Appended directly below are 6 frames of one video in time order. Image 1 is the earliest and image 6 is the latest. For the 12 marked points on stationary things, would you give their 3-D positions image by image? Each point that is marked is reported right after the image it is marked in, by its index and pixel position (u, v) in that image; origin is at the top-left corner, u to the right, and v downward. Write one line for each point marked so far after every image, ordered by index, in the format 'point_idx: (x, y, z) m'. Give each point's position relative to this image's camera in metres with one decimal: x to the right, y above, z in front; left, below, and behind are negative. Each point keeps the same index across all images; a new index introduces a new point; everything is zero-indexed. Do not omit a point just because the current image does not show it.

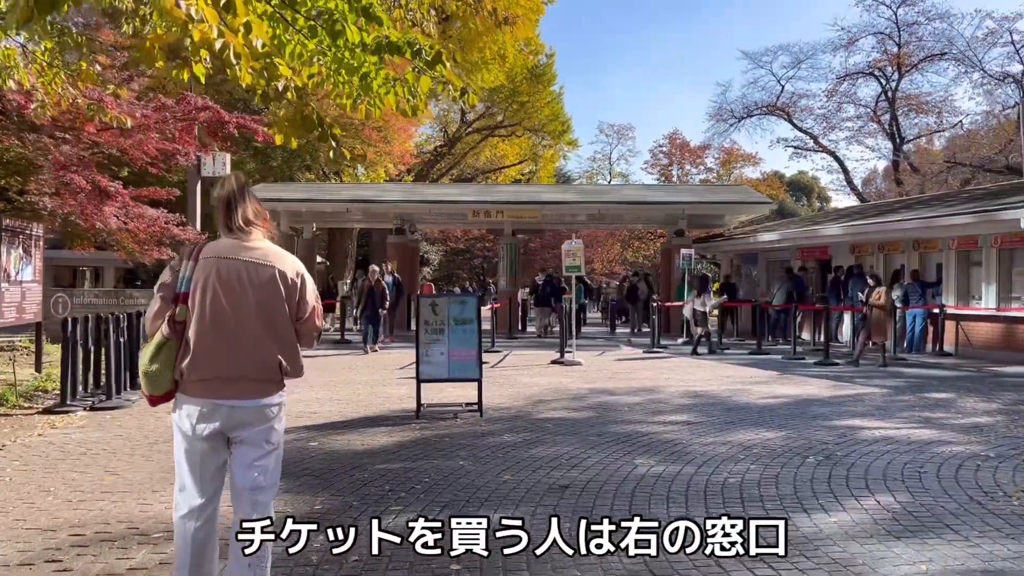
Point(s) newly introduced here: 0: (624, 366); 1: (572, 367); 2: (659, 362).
0: (+2.0, -1.4, +15.4) m
1: (+1.0, -1.4, +14.9) m
2: (+2.9, -1.5, +16.7) m
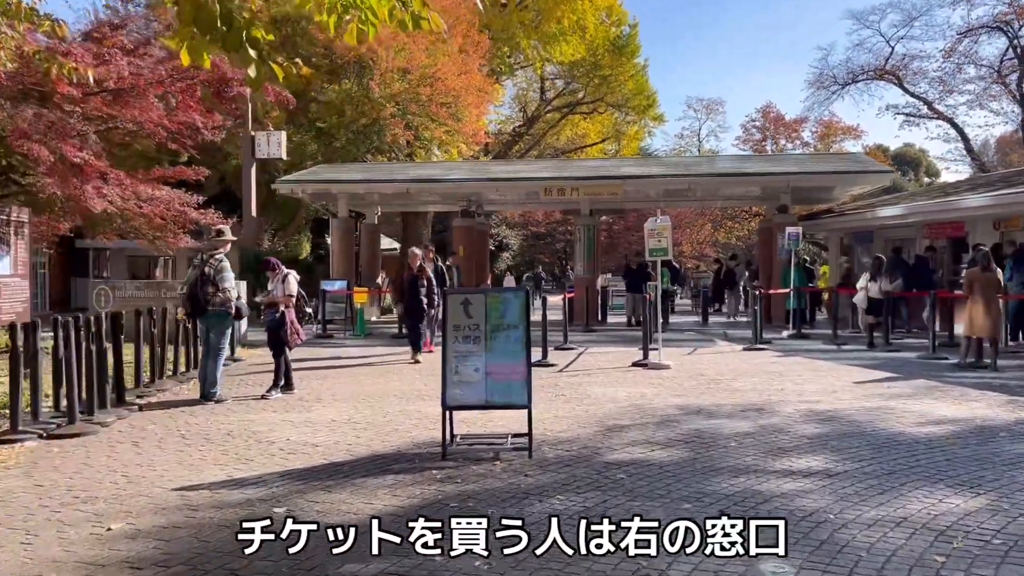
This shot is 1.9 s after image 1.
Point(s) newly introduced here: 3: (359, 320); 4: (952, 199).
0: (+3.2, -1.2, +12.7) m
1: (+2.1, -1.2, +12.3) m
2: (+4.2, -1.2, +13.9) m
3: (-3.4, -0.7, +18.9) m
4: (+9.1, +1.9, +17.4) m
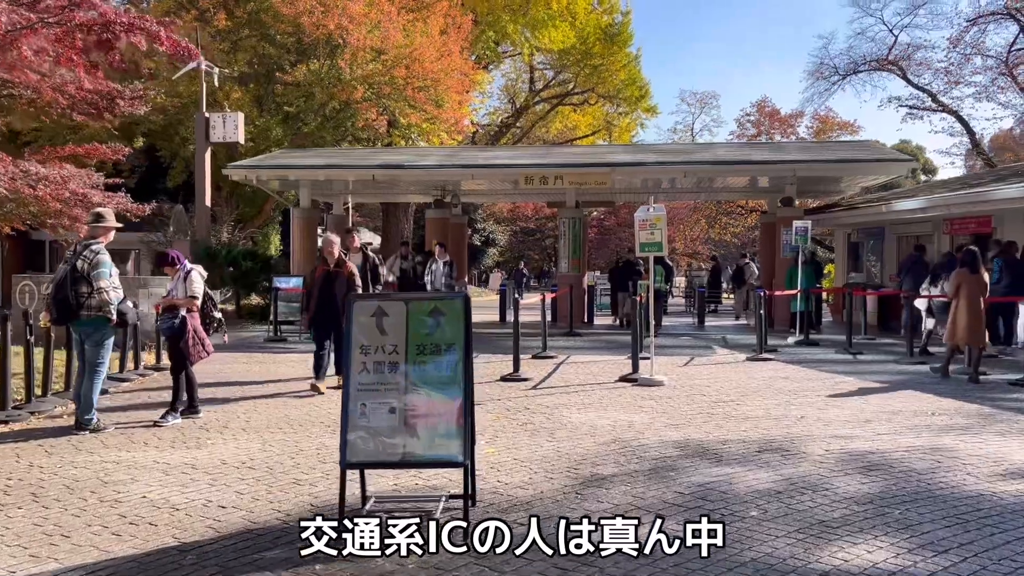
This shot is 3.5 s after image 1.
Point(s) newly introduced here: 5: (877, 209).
0: (+2.7, -1.2, +10.7) m
1: (+1.7, -1.2, +10.3) m
2: (+3.7, -1.3, +12.0) m
3: (-3.9, -0.7, +16.8) m
4: (+8.6, +1.8, +15.5) m
5: (+8.0, +1.7, +18.3) m
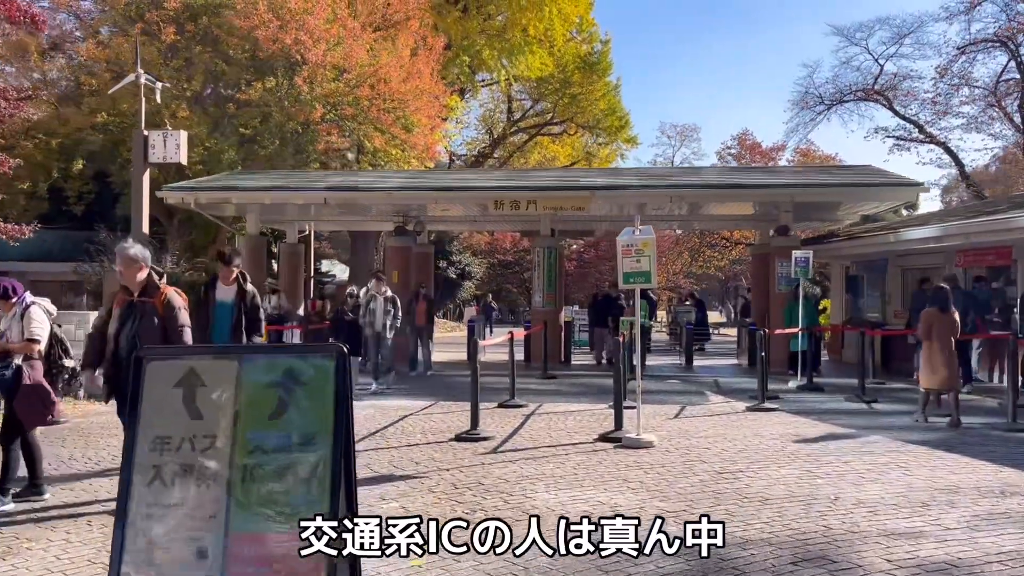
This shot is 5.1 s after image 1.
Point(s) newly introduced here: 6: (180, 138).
0: (+2.2, -1.7, +8.7) m
1: (+1.2, -1.6, +8.4) m
2: (+3.2, -1.7, +10.0) m
3: (-4.5, -1.3, +14.8) m
4: (+8.1, +1.2, +13.8) m
5: (+7.3, +1.0, +16.6) m
6: (-7.7, +3.5, +19.5) m
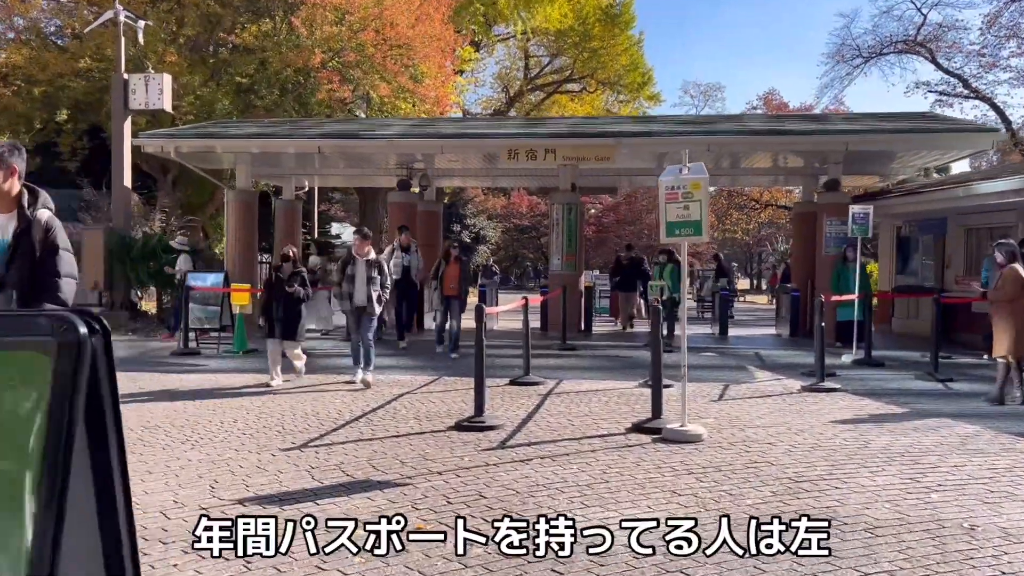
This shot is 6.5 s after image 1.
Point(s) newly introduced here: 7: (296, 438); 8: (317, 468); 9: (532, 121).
0: (+2.3, -1.3, +7.0) m
1: (+1.3, -1.3, +6.6) m
2: (+3.3, -1.3, +8.2) m
3: (-4.3, -0.7, +13.1) m
4: (+8.3, +1.7, +11.8) m
5: (+7.6, +1.7, +14.6) m
6: (-7.4, +4.3, +17.7) m
7: (-1.8, -1.3, +7.0) m
8: (-1.4, -1.3, +6.0) m
9: (+0.4, +3.5, +17.7) m
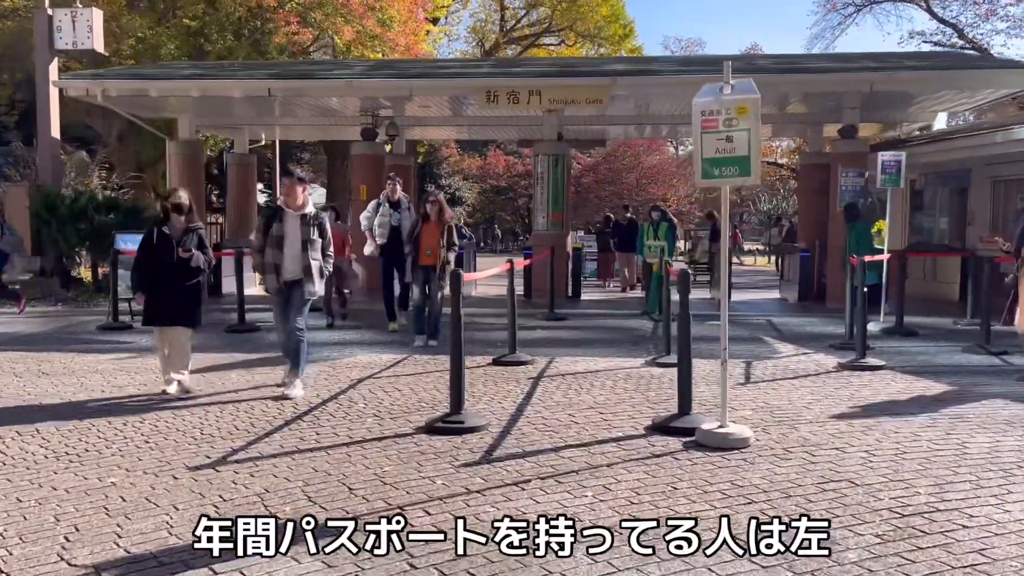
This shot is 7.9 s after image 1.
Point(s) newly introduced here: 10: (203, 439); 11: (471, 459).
0: (+2.3, -1.0, +5.4) m
1: (+1.2, -1.0, +5.0) m
2: (+3.2, -1.0, +6.7) m
3: (-4.6, -0.2, +11.3) m
4: (+8.1, +2.3, +10.2) m
5: (+7.3, +2.3, +13.0) m
6: (-7.8, +5.0, +15.5) m
7: (-1.9, -1.0, +5.3) m
8: (-1.4, -1.1, +4.3) m
9: (0.0, +4.2, +15.8) m
10: (-2.0, -1.0, +5.5) m
11: (-0.2, -1.0, +5.0) m
